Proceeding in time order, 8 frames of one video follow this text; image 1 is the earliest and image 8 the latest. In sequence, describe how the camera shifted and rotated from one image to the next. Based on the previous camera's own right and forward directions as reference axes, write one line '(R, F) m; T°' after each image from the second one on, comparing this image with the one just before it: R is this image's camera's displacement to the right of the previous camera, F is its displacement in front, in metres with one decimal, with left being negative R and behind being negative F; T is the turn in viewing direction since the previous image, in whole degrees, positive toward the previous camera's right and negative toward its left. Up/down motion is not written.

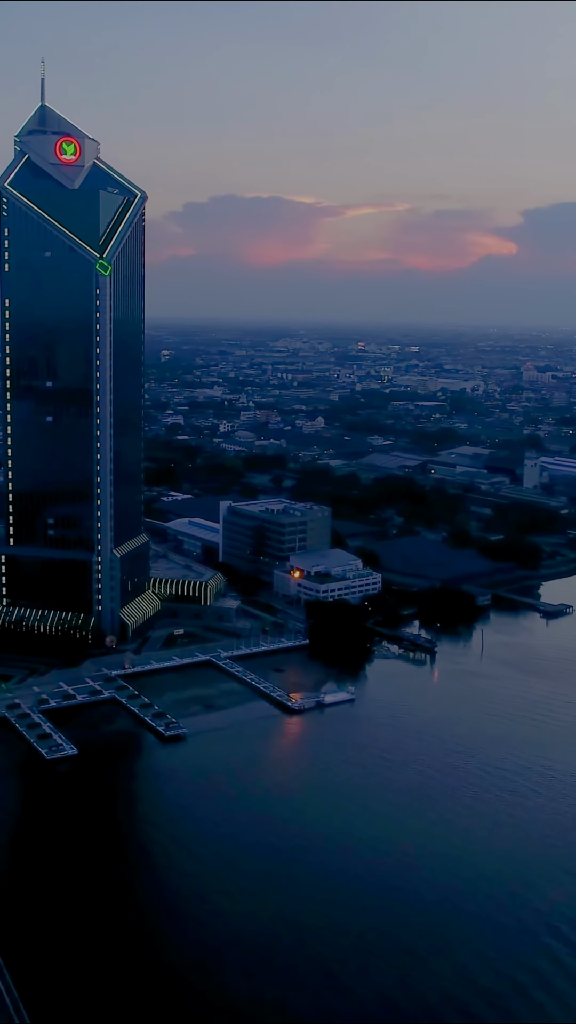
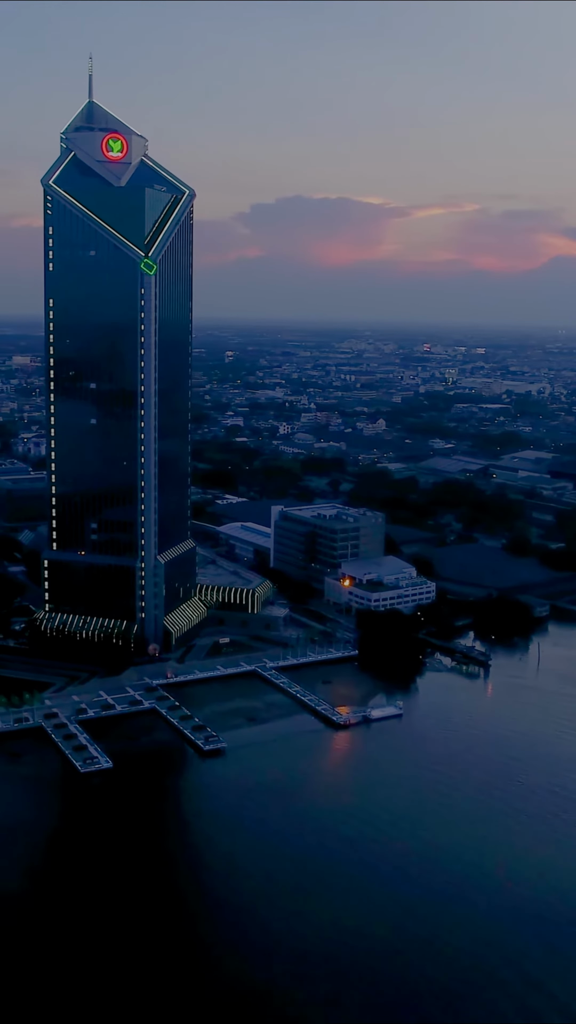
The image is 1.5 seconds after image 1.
(+0.3, +0.8) m; -3°
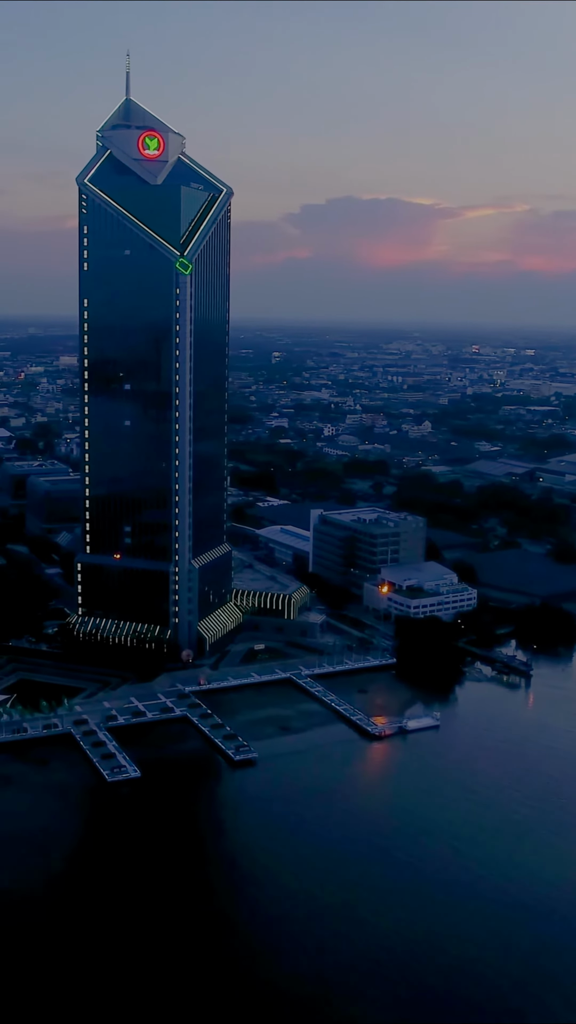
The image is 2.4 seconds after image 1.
(+0.2, +0.5) m; -2°
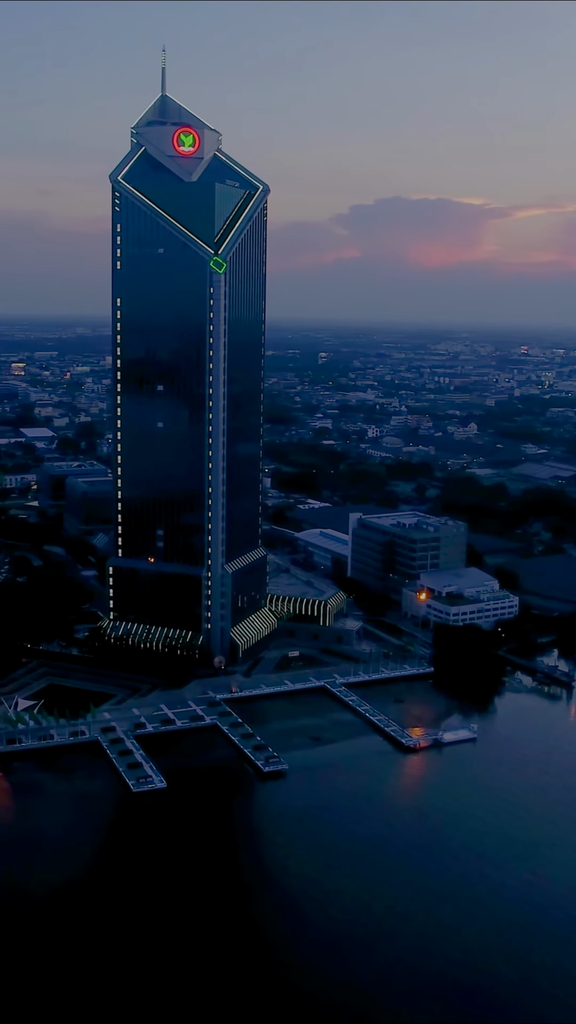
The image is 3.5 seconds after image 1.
(+0.2, +0.5) m; -2°
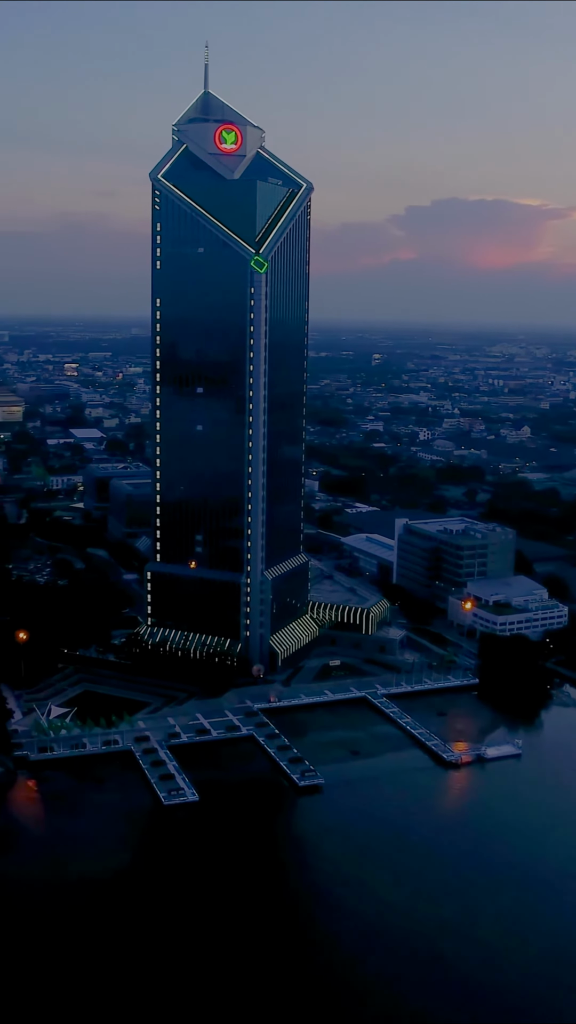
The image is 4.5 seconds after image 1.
(+0.2, +0.6) m; -3°
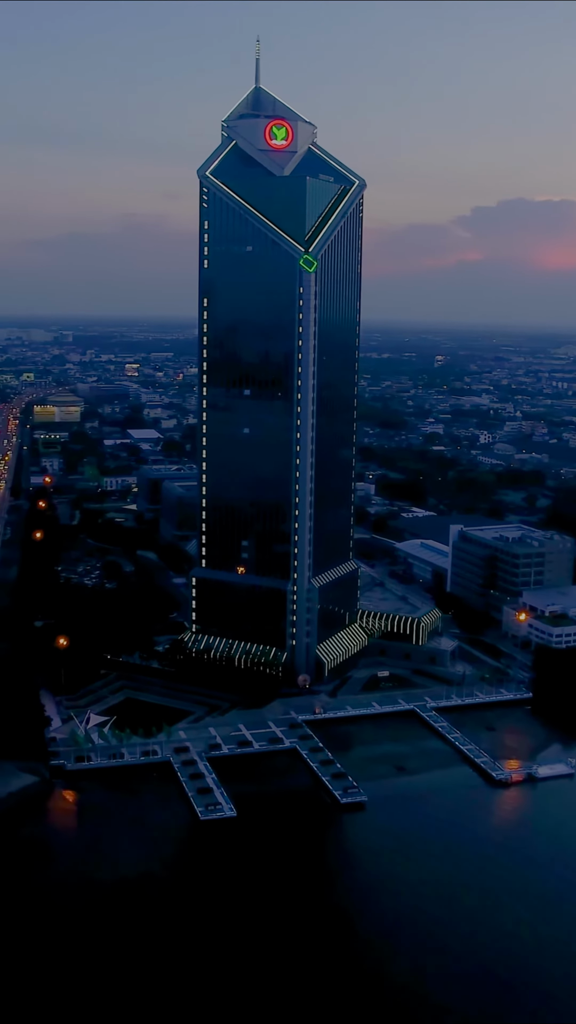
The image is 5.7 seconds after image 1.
(+0.2, +0.6) m; -3°
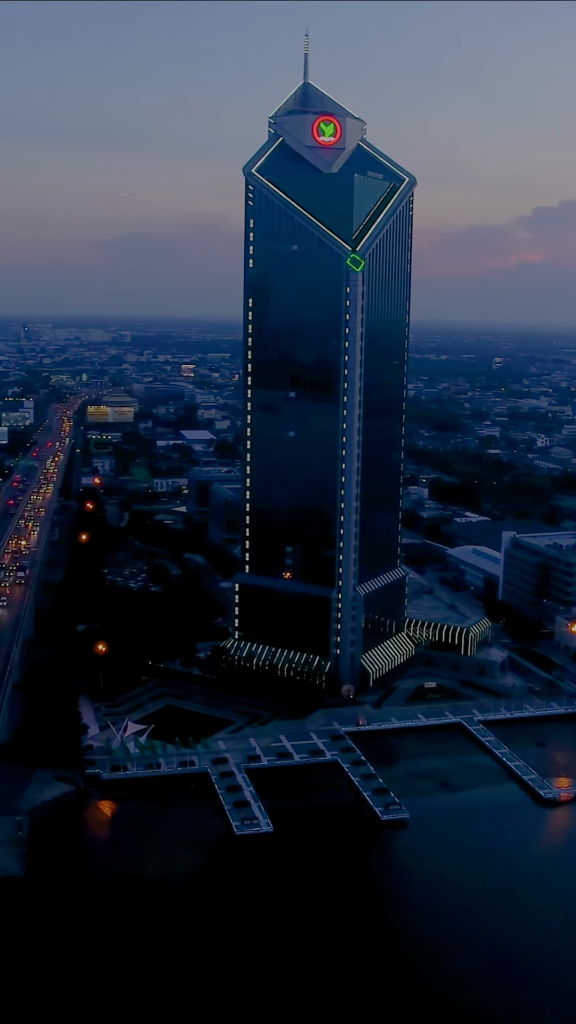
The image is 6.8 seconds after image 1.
(+0.2, +0.5) m; -3°
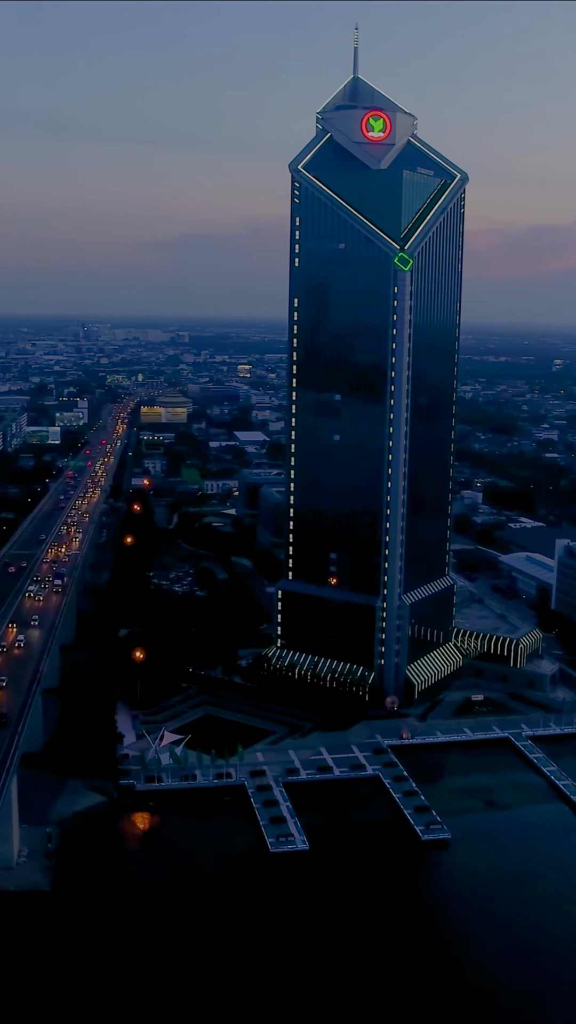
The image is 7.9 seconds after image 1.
(+0.2, +0.6) m; -3°
